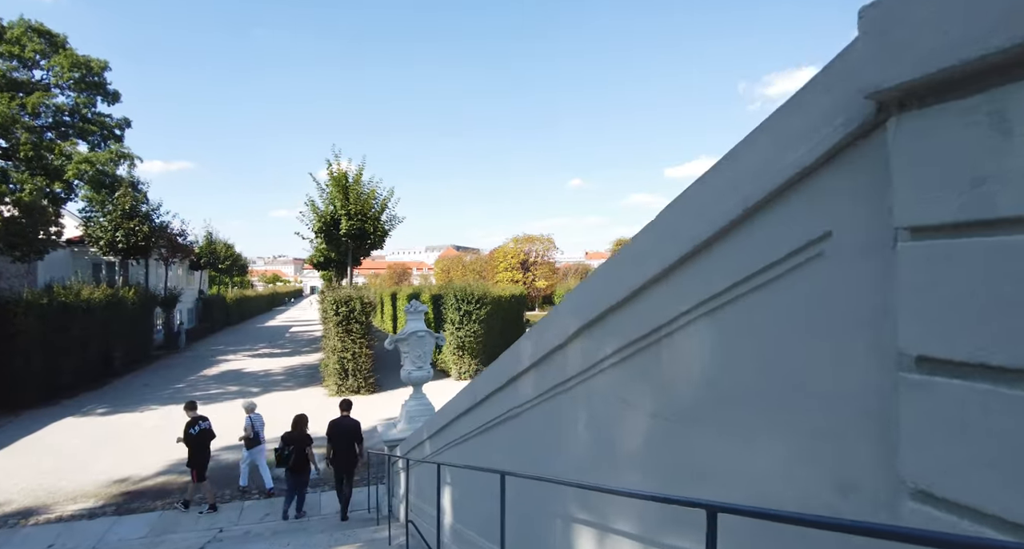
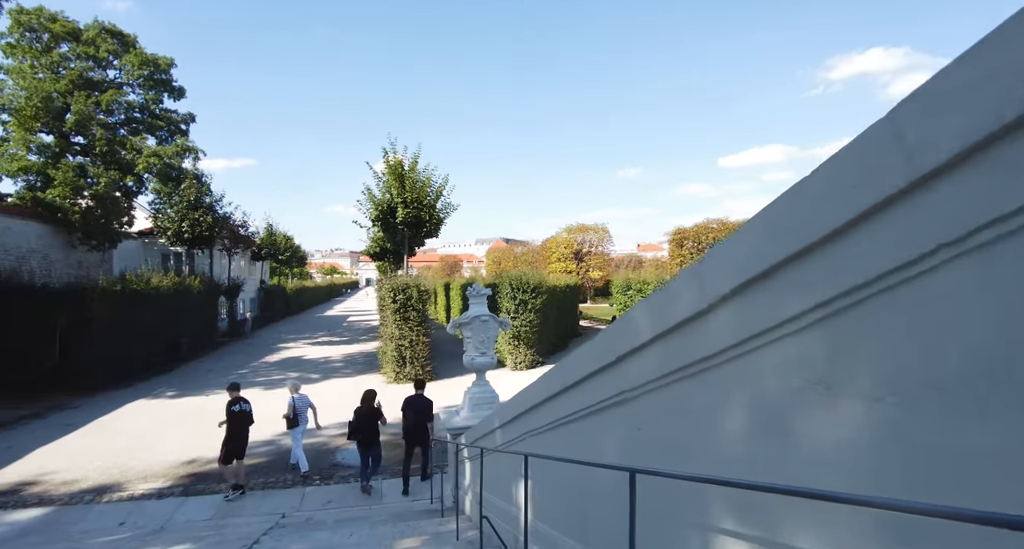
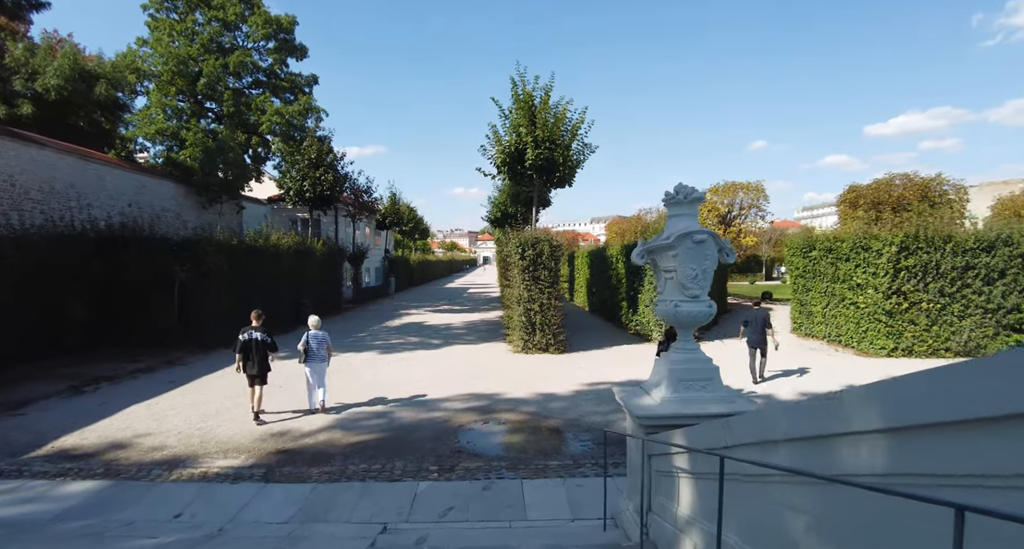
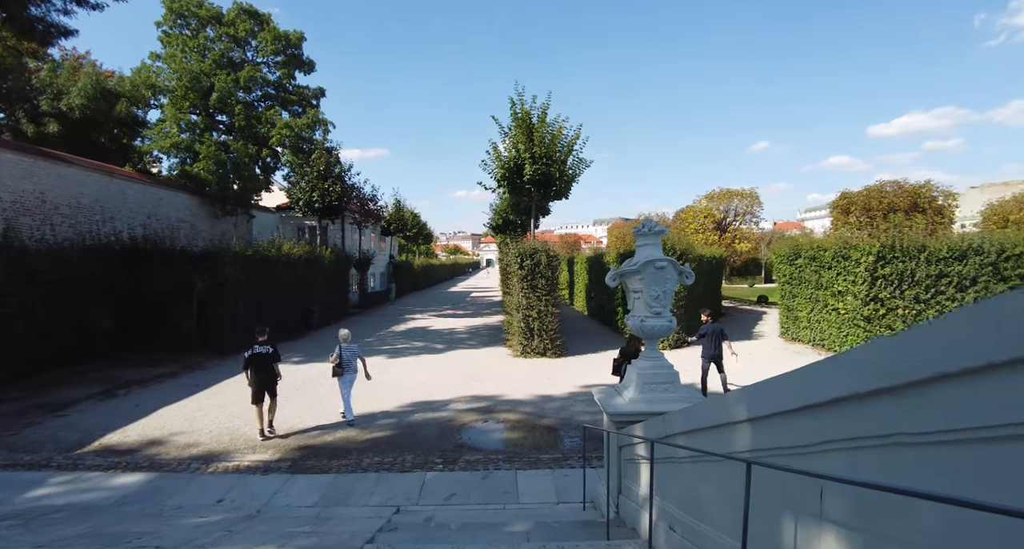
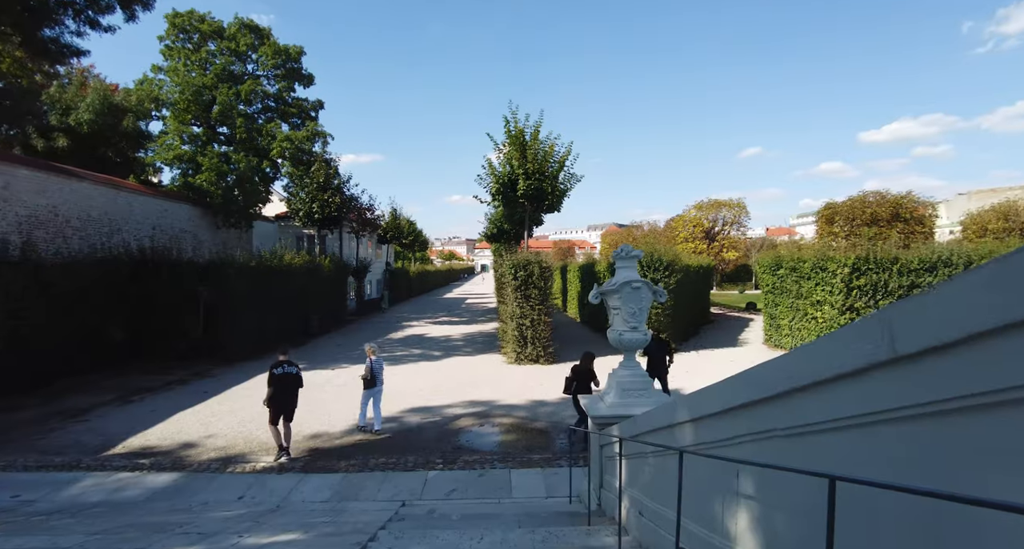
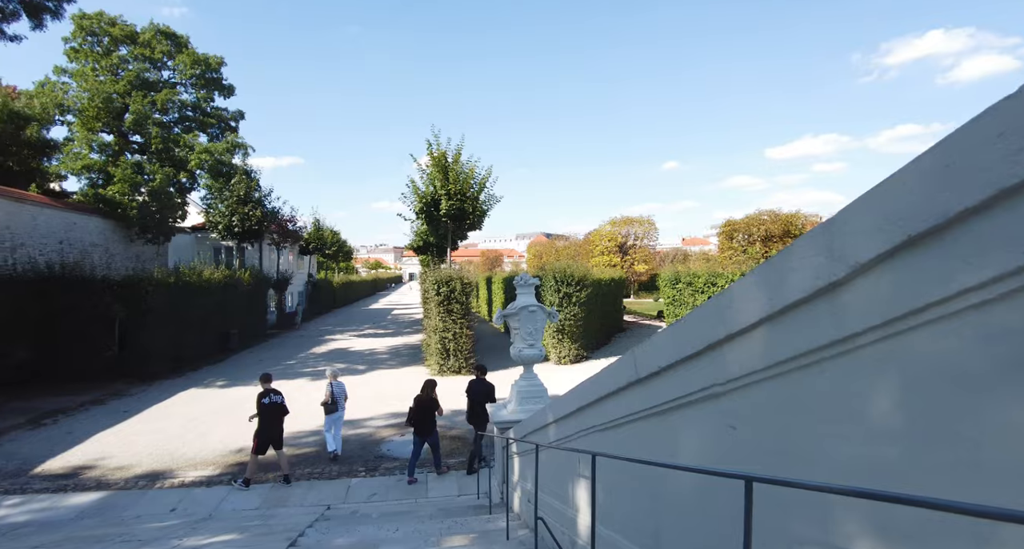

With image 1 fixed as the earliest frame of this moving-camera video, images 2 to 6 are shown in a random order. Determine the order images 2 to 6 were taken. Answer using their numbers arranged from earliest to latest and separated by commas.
2, 6, 5, 4, 3
